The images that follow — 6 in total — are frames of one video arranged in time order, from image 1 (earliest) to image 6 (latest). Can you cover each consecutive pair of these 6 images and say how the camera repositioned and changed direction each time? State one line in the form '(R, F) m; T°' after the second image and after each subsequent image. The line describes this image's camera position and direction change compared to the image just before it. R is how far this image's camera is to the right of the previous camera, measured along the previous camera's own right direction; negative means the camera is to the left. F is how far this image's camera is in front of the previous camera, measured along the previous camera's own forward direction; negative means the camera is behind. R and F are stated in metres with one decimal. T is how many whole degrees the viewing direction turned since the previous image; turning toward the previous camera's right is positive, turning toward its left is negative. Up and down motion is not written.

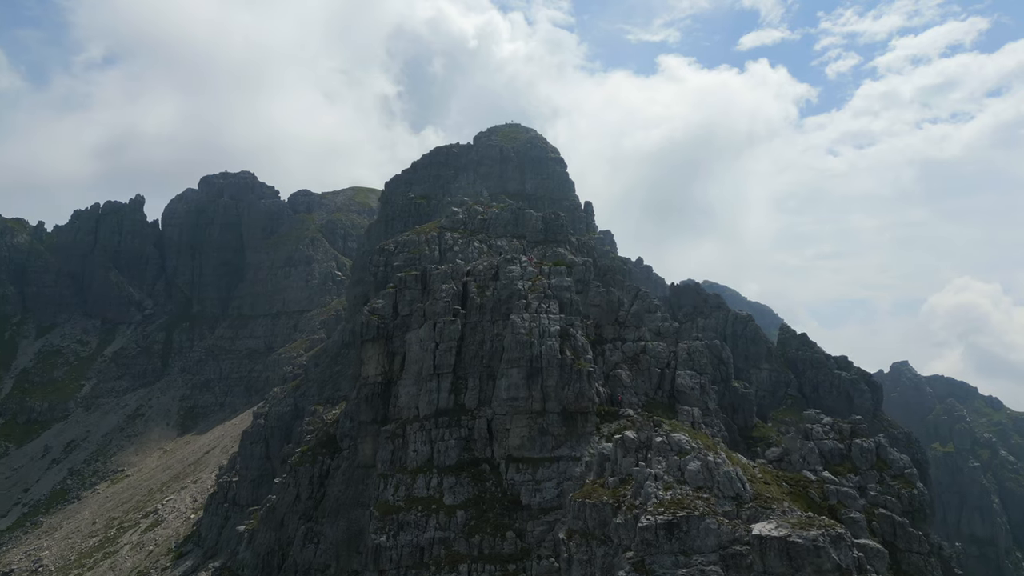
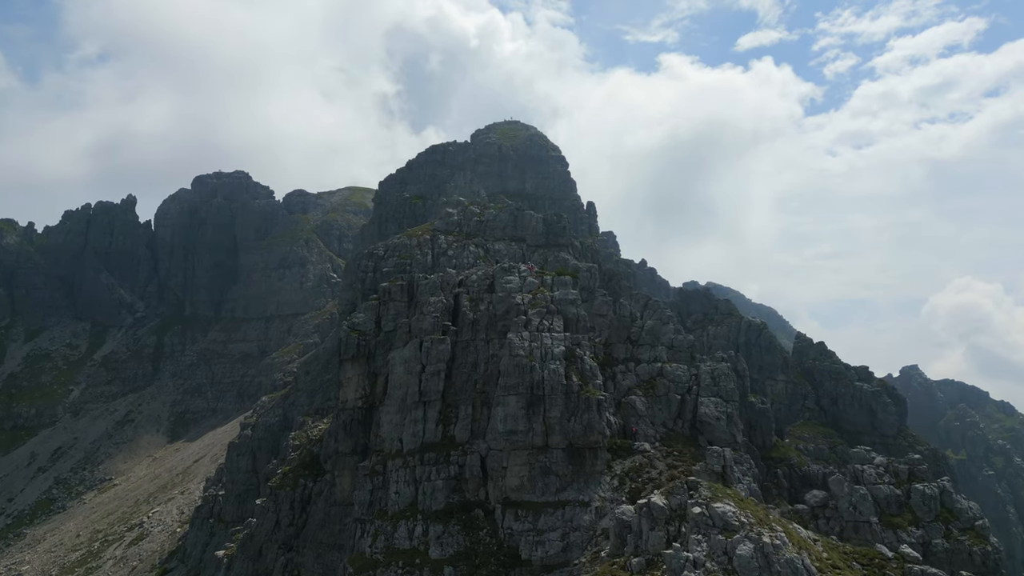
(+0.3, +14.3) m; 0°
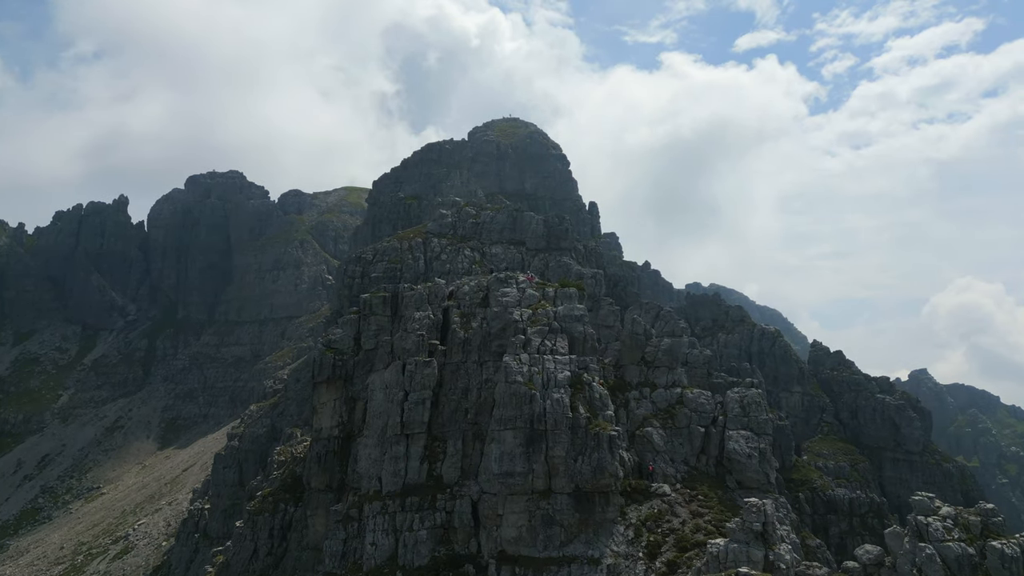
(+0.3, +13.1) m; 0°
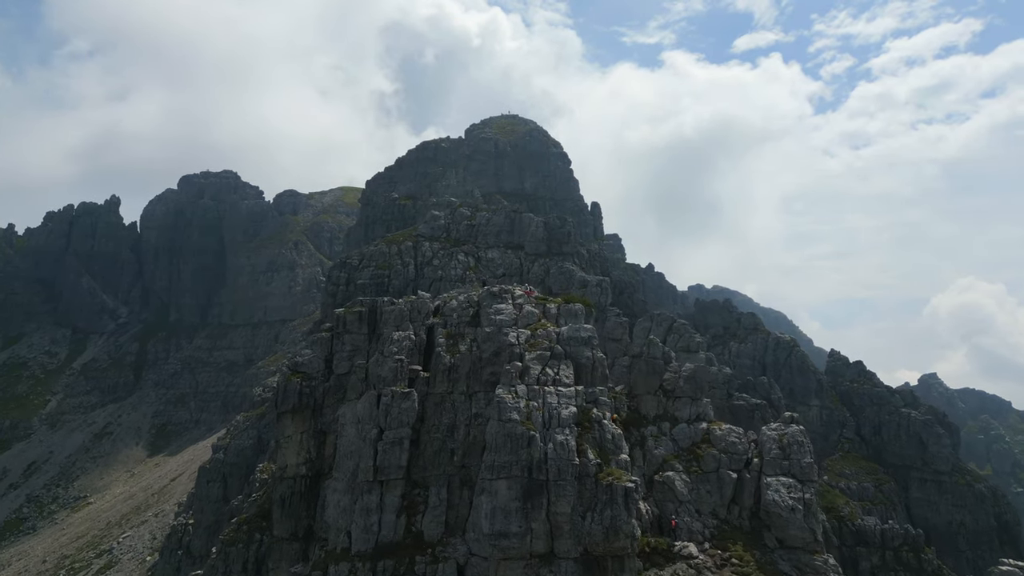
(+0.5, +13.3) m; 0°
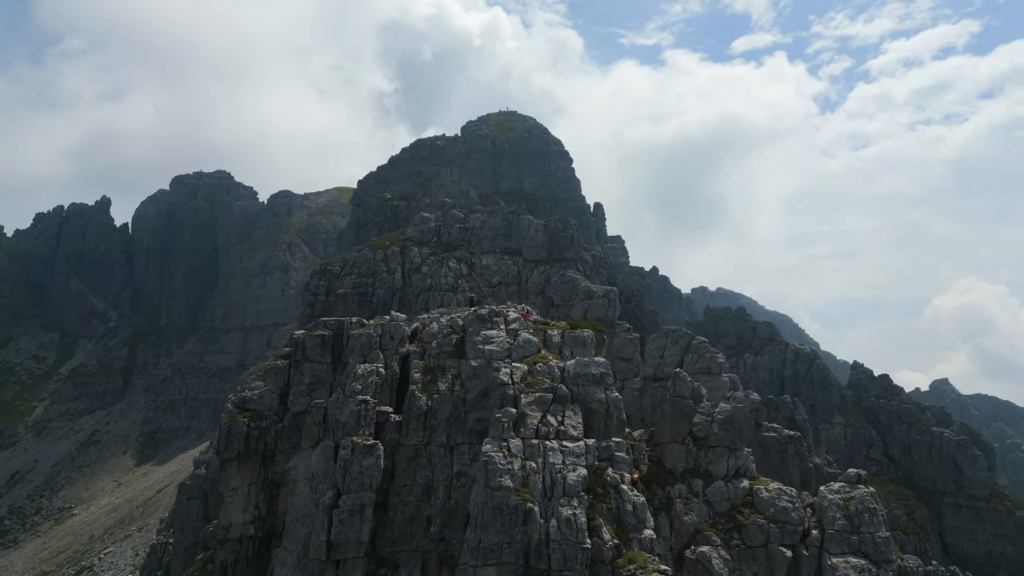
(+0.6, +14.7) m; 0°
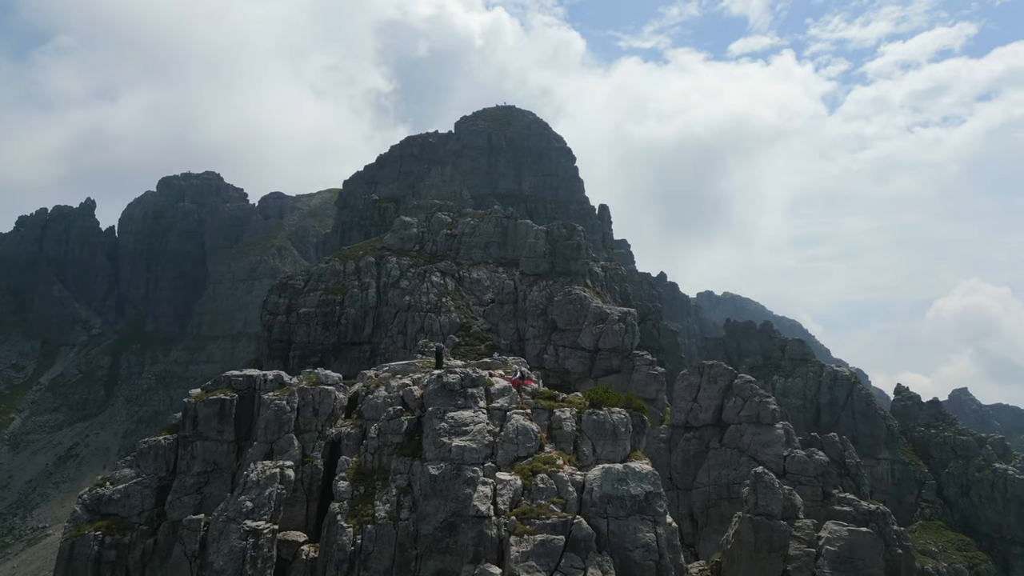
(+0.8, +22.7) m; 0°
